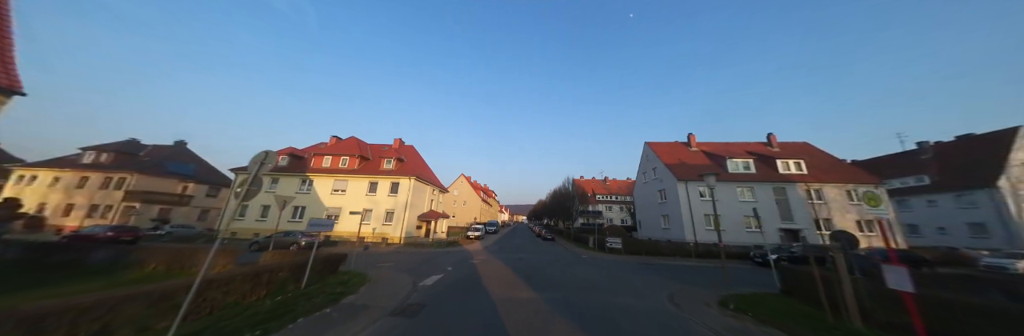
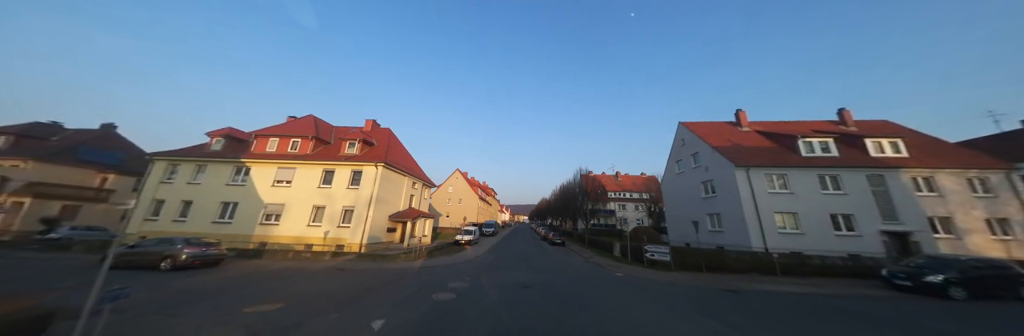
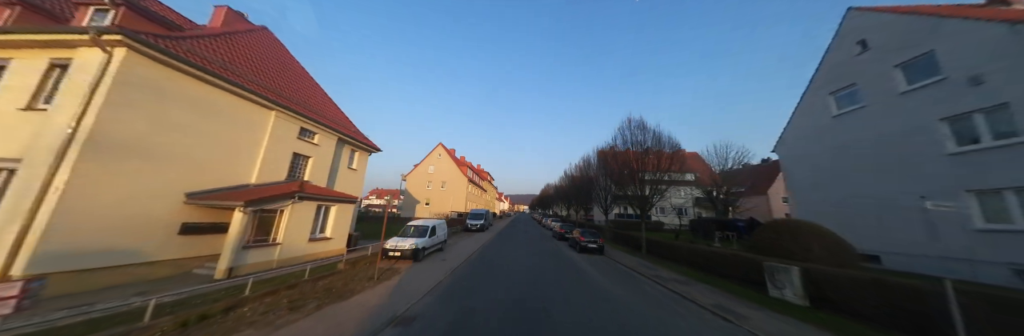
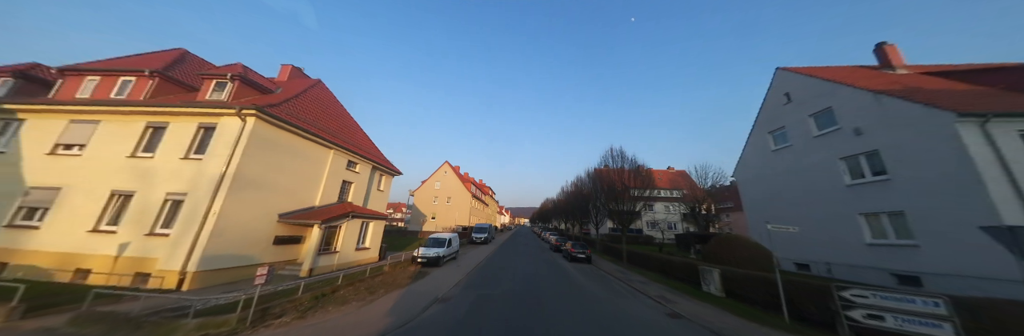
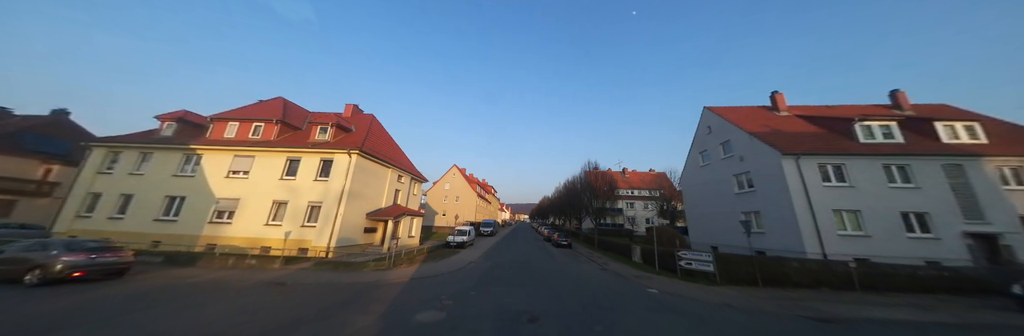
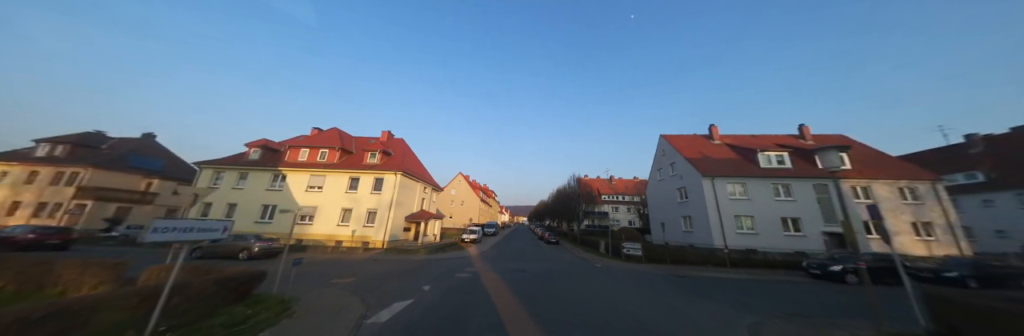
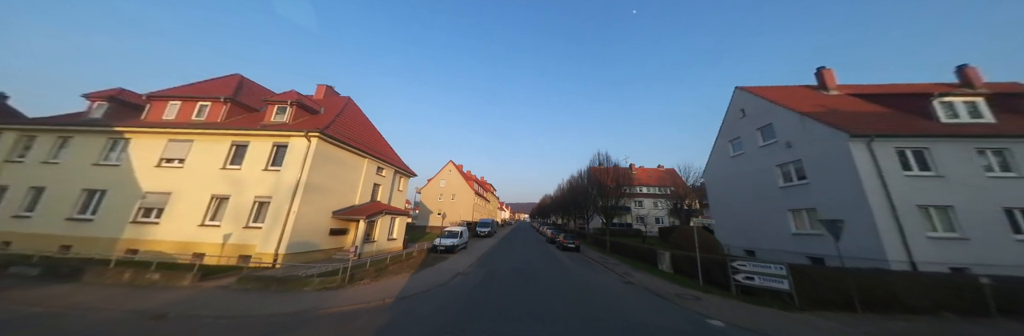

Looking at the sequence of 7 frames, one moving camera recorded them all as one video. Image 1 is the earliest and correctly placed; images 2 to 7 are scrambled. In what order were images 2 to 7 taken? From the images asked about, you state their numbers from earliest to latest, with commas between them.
6, 2, 5, 7, 4, 3
